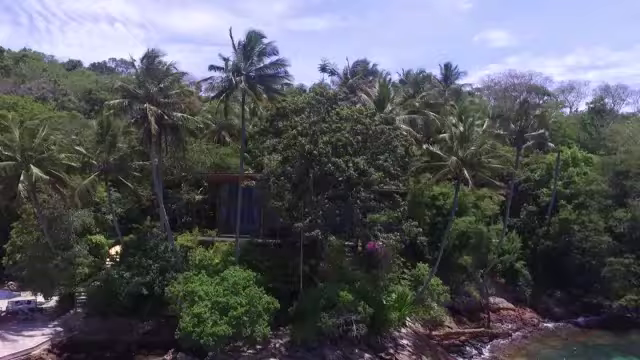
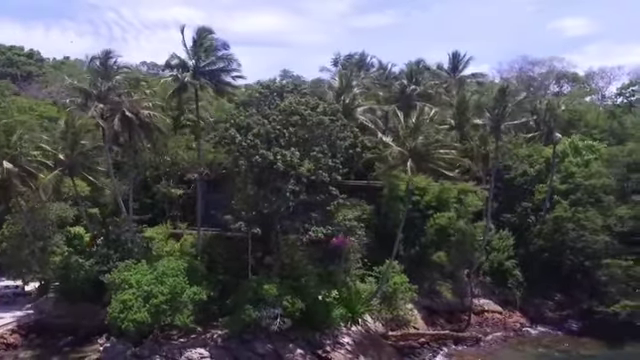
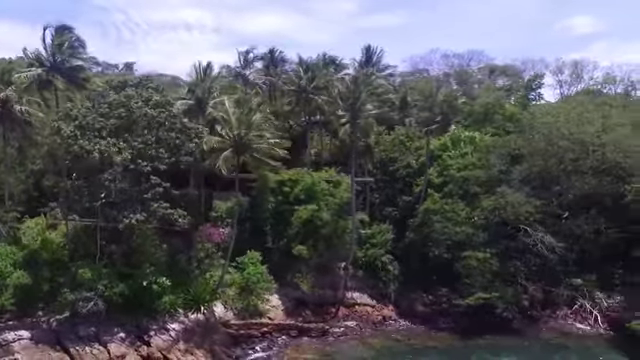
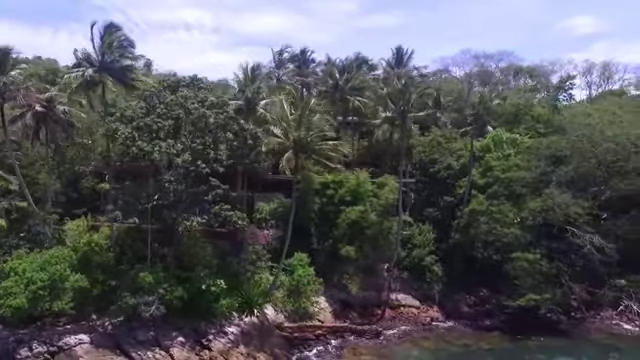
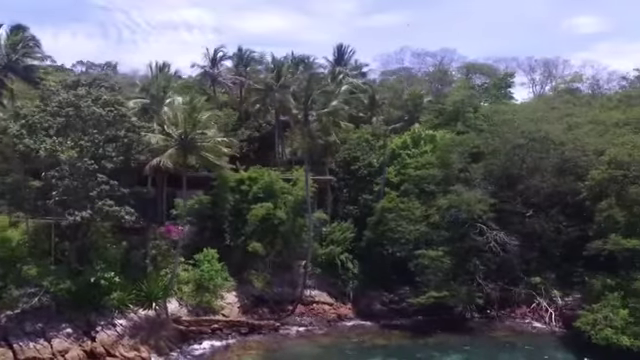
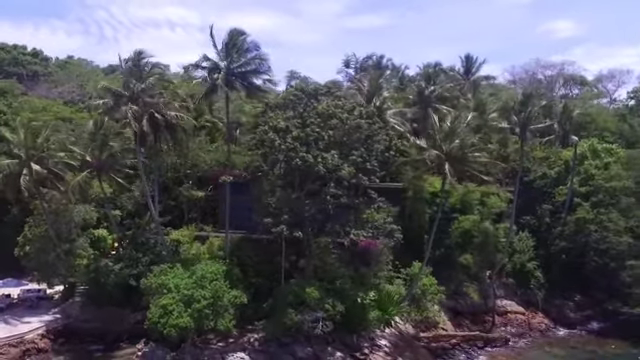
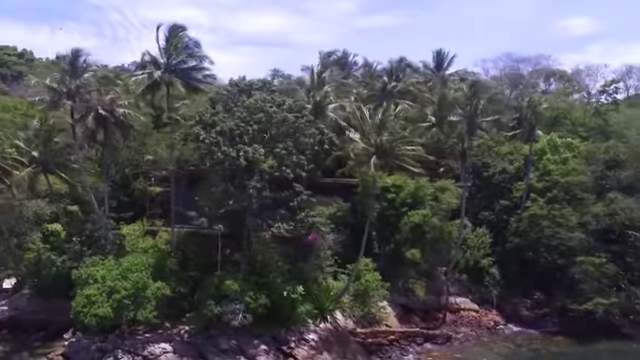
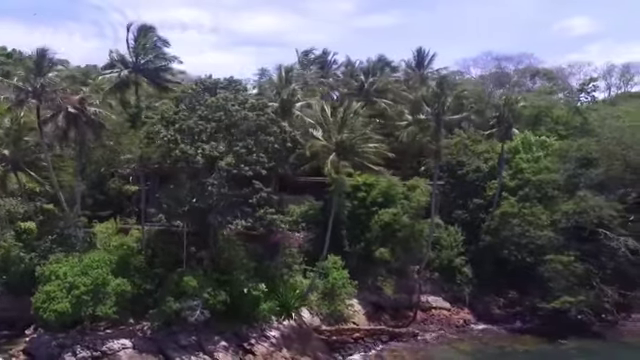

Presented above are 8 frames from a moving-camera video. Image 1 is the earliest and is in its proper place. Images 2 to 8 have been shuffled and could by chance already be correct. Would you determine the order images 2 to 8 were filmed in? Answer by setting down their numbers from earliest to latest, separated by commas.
6, 2, 7, 8, 4, 3, 5
